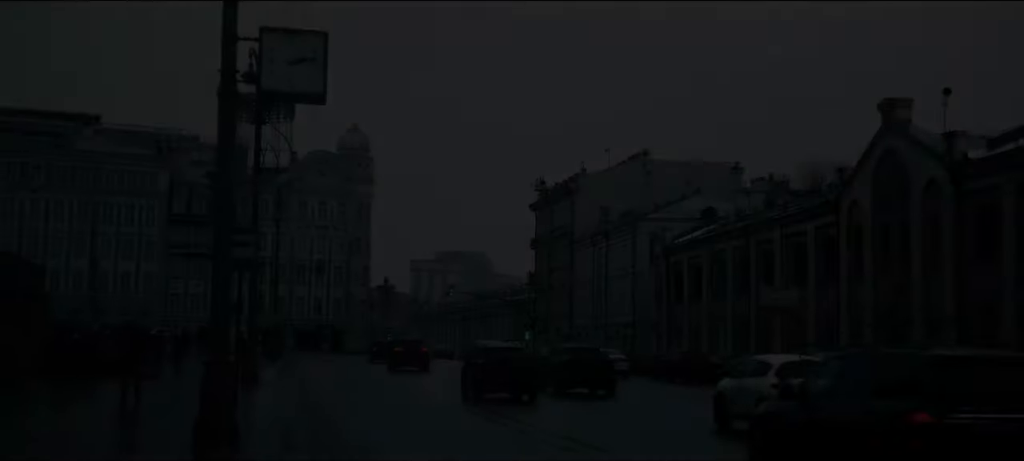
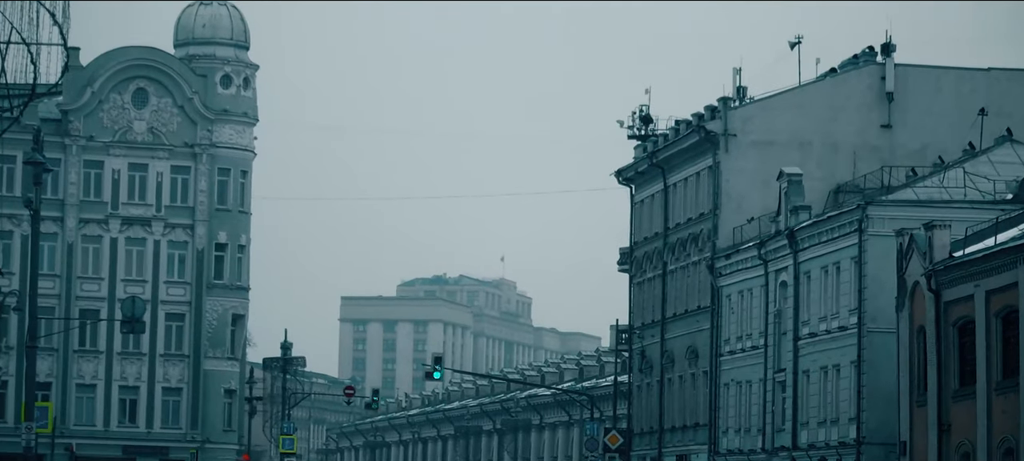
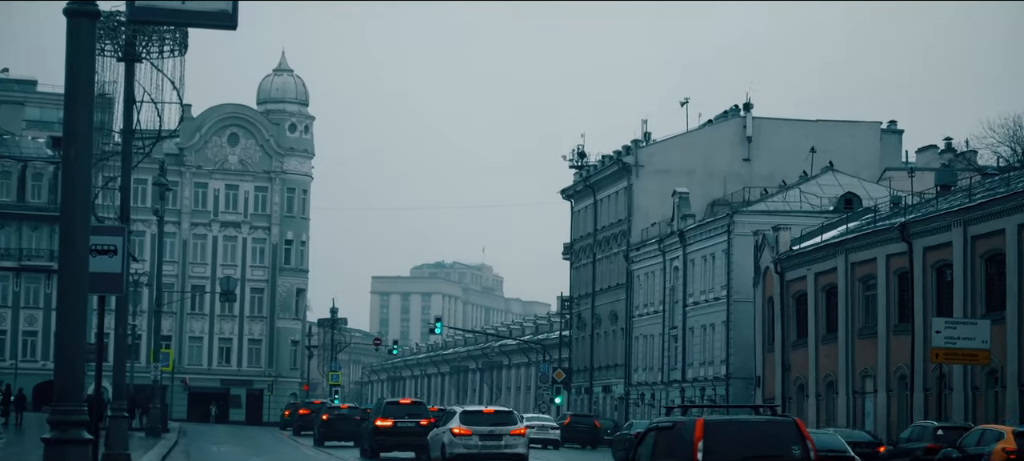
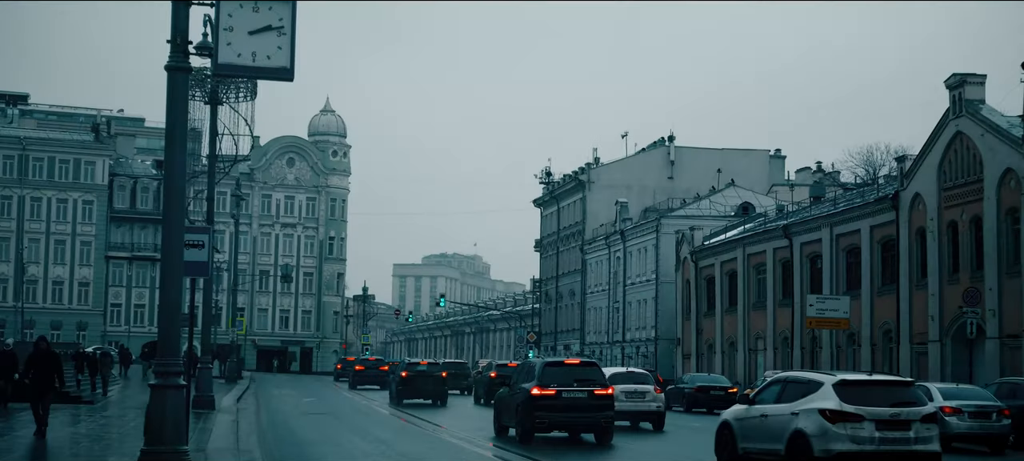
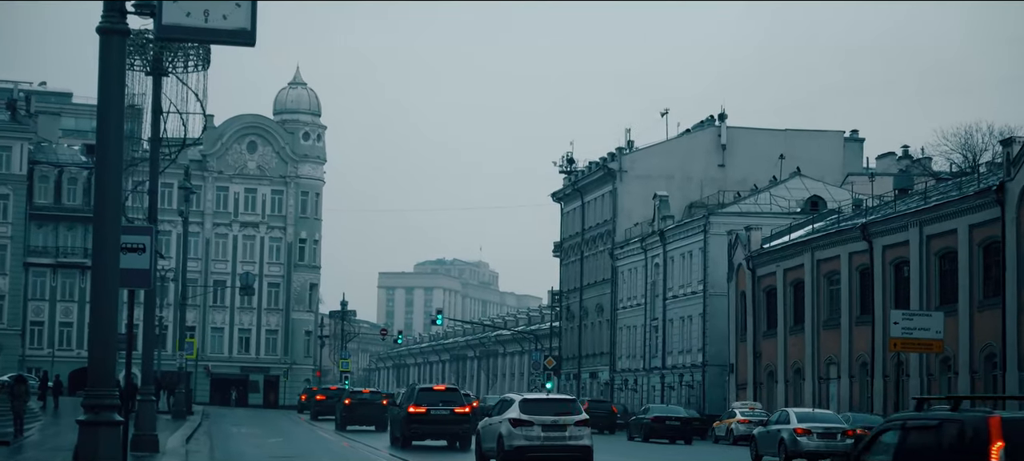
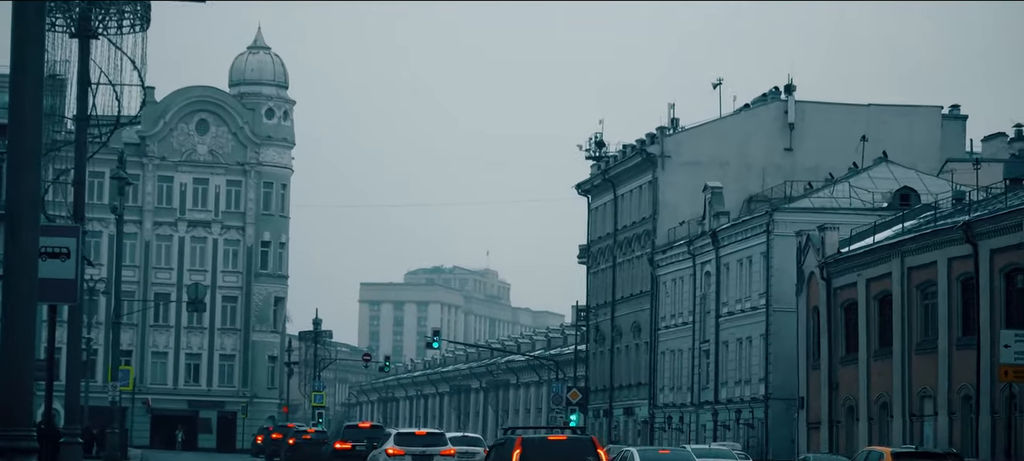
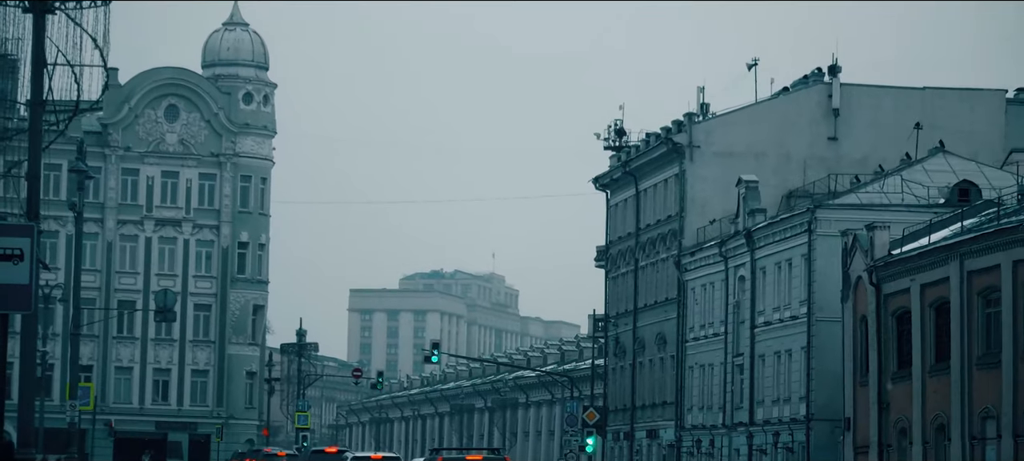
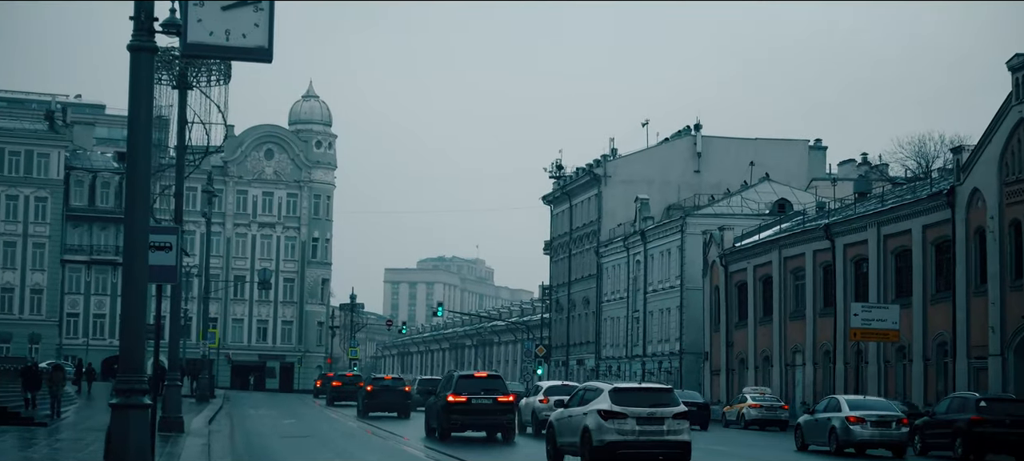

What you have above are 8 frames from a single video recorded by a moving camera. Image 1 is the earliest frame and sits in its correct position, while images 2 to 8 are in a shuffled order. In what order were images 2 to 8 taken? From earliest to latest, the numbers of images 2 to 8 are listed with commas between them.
4, 8, 5, 3, 6, 7, 2
